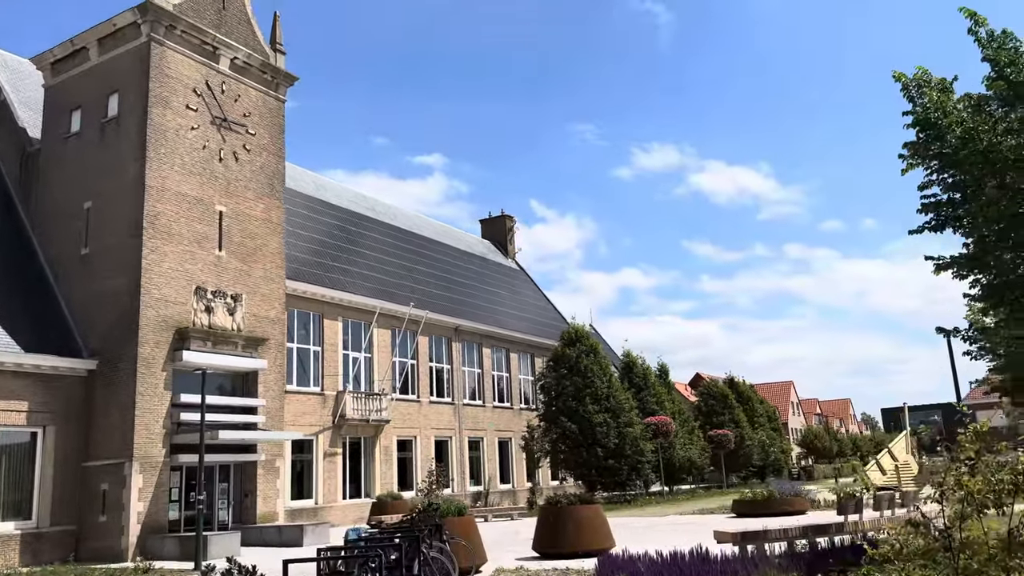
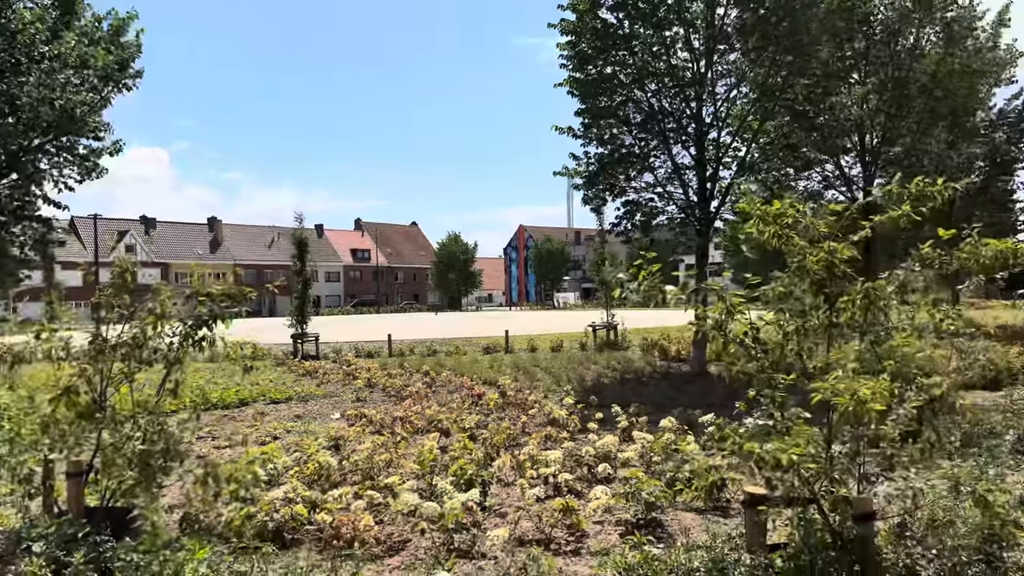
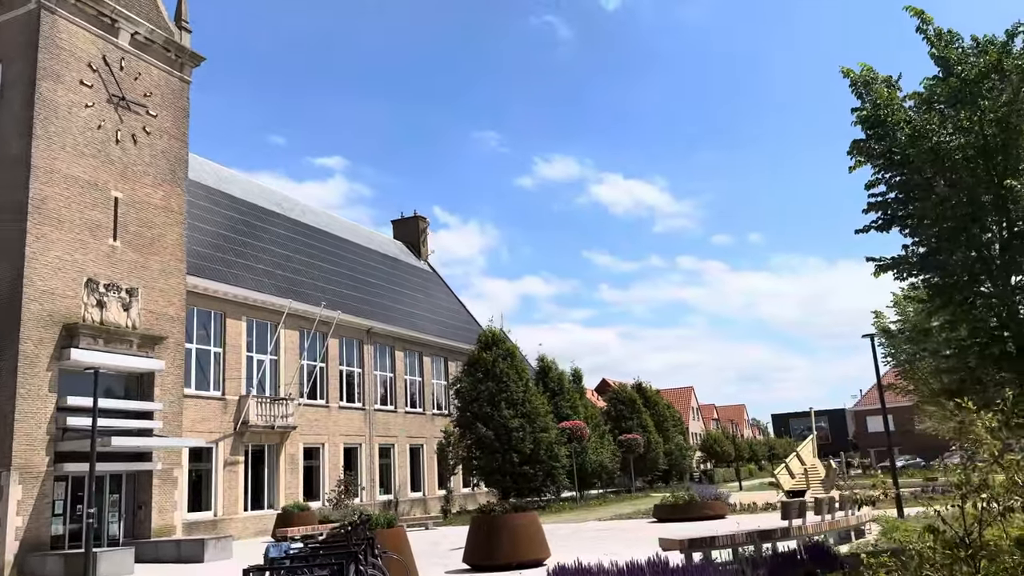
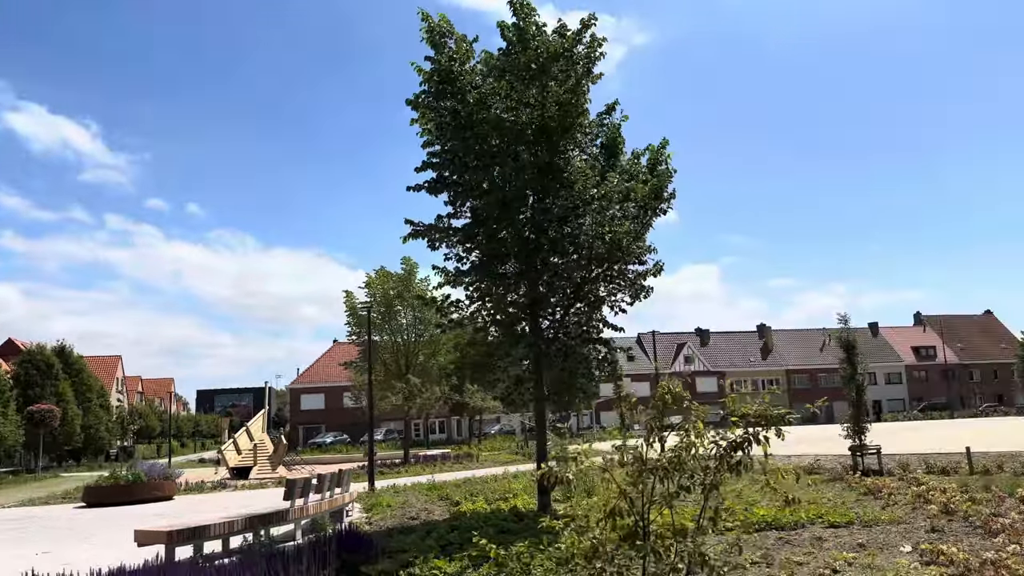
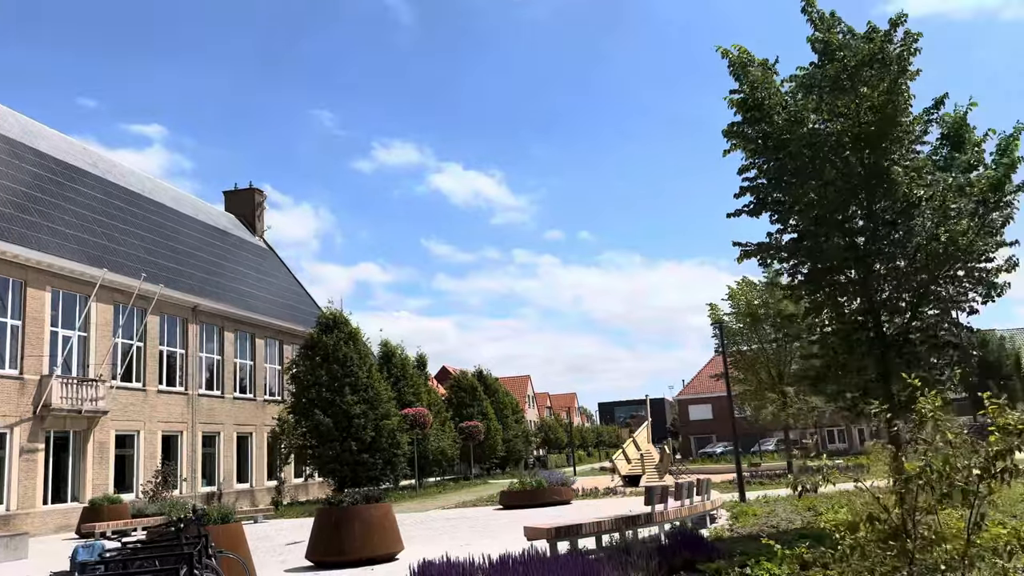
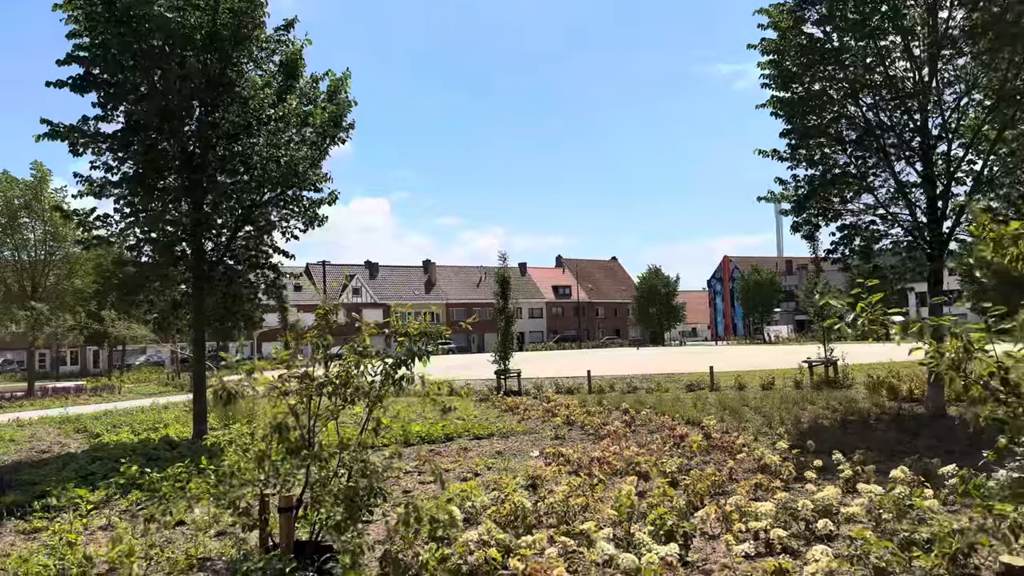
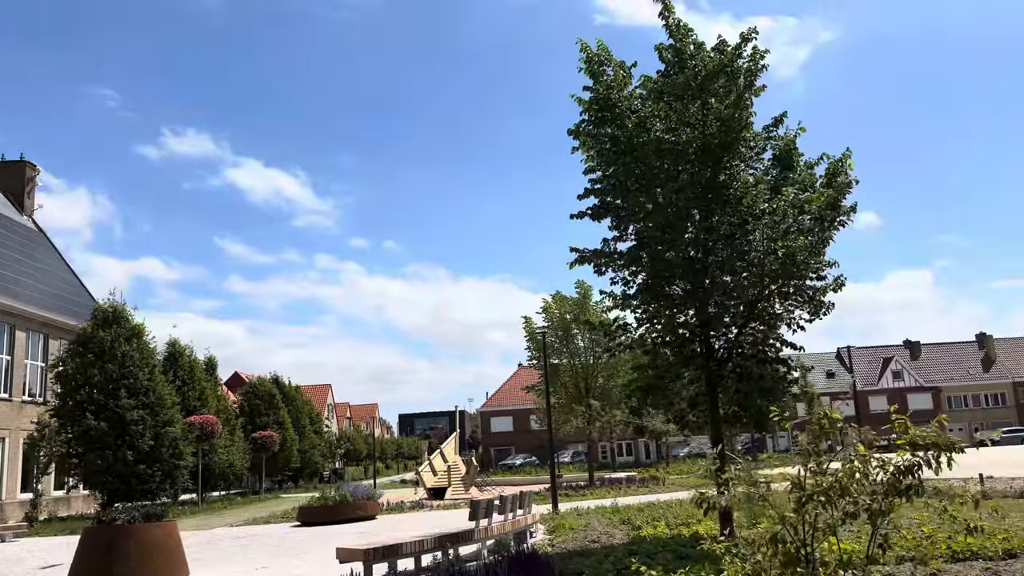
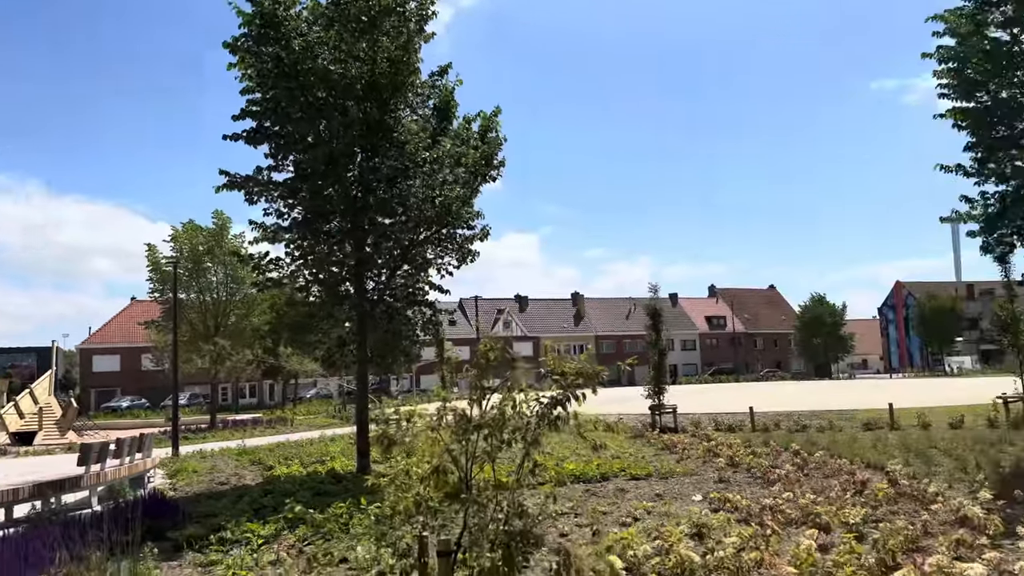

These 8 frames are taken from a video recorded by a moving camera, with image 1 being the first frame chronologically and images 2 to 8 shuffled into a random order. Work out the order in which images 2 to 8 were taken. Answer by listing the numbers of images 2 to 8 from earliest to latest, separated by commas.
3, 5, 7, 4, 8, 6, 2
